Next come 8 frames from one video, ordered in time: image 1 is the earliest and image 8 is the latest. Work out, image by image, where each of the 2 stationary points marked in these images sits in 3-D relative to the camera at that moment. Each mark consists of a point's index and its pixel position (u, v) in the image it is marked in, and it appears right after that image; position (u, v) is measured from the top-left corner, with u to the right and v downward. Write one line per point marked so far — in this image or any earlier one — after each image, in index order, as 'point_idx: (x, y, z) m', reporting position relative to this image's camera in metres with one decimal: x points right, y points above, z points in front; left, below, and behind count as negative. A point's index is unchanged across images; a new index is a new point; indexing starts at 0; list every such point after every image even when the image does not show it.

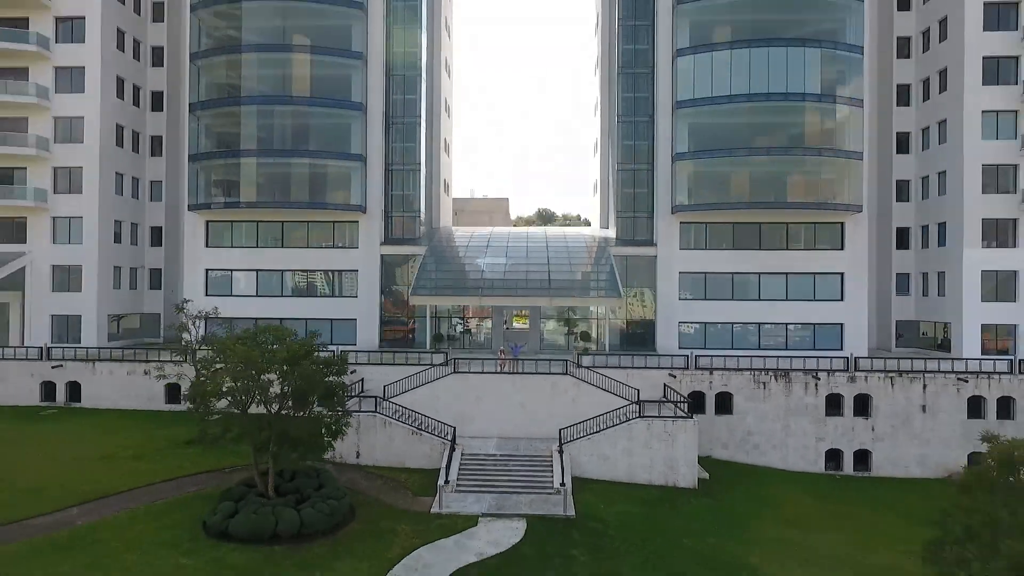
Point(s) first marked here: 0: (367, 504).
0: (-3.5, -5.2, +15.0) m
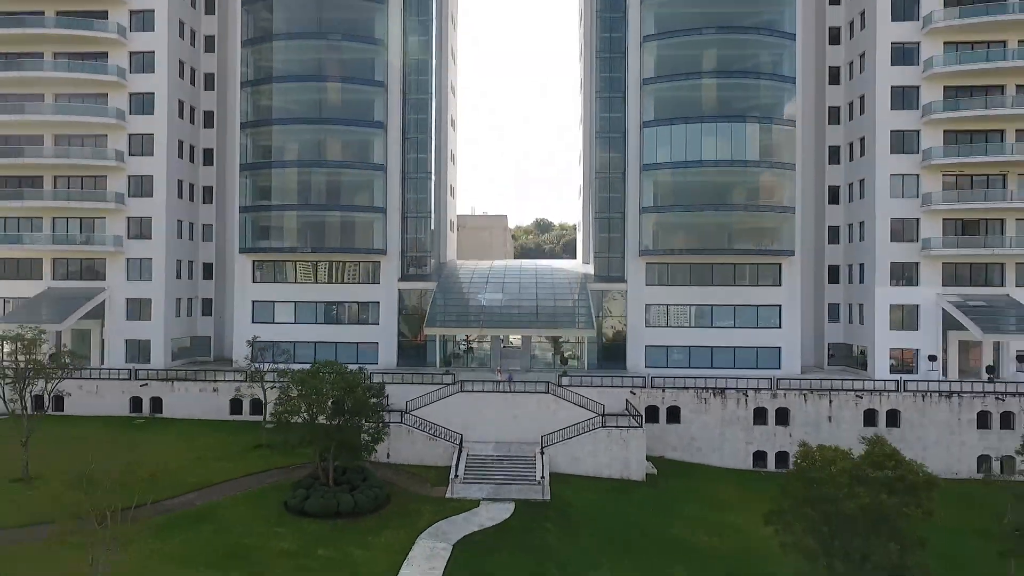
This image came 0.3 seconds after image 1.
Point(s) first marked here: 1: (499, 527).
0: (-3.7, -6.6, +20.4) m
1: (-0.4, -6.9, +18.0) m
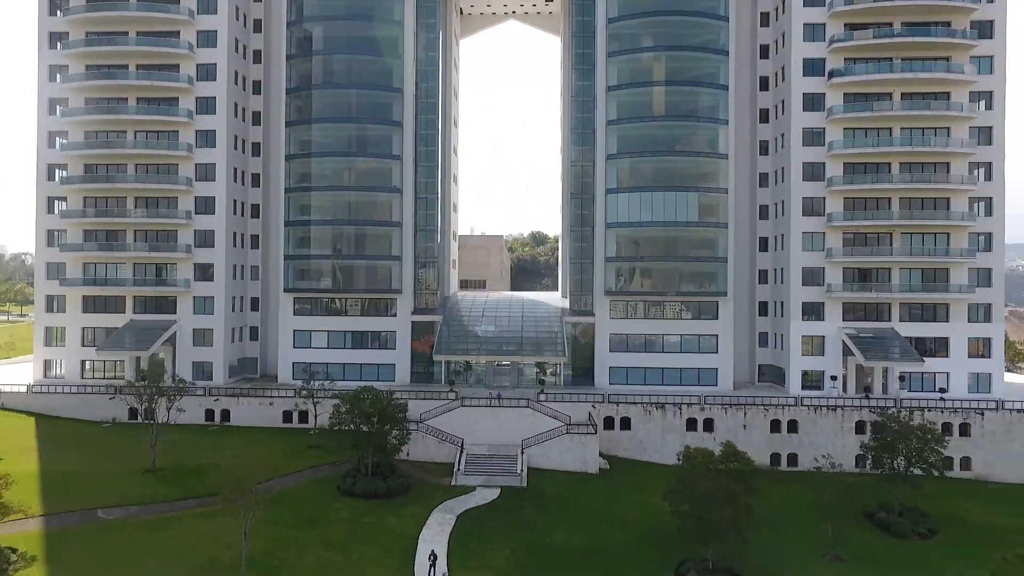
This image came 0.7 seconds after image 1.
0: (-4.3, -8.6, +27.9) m
1: (-1.0, -8.9, +25.6) m
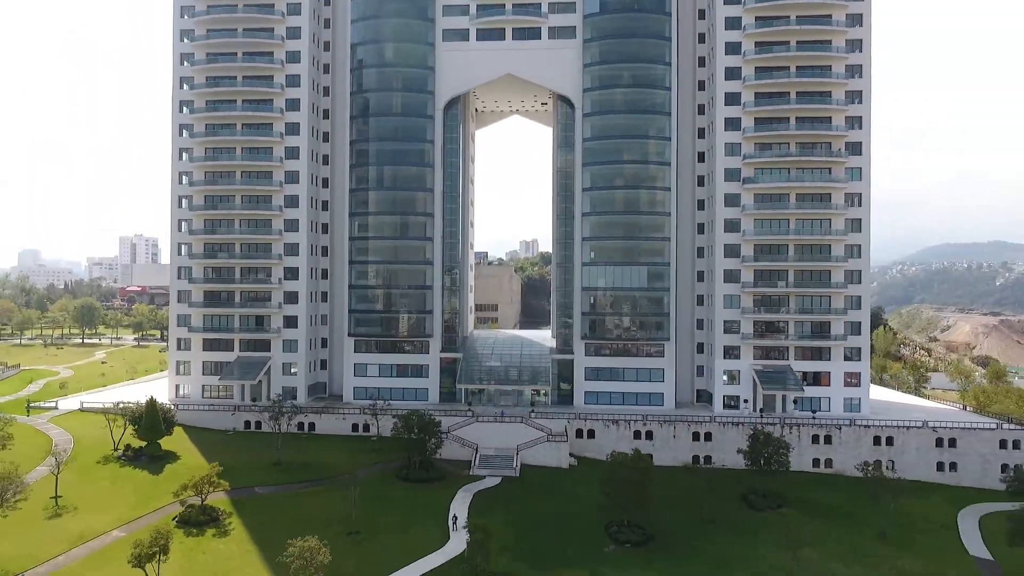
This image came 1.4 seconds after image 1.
0: (-4.4, -12.5, +42.3) m
1: (-1.2, -12.7, +39.8) m
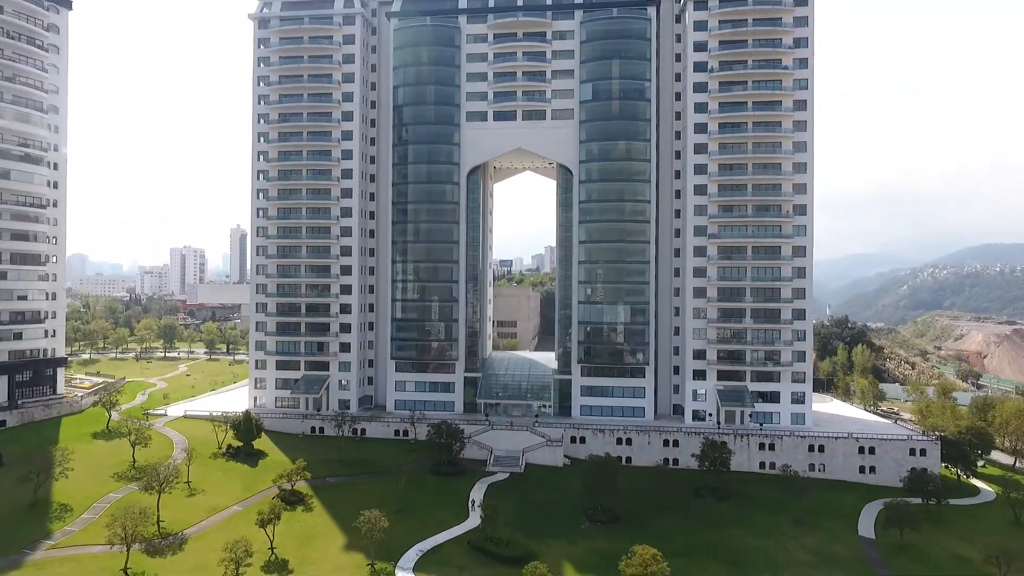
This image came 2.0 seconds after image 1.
0: (-3.9, -15.9, +54.9) m
1: (-0.7, -16.2, +52.4) m
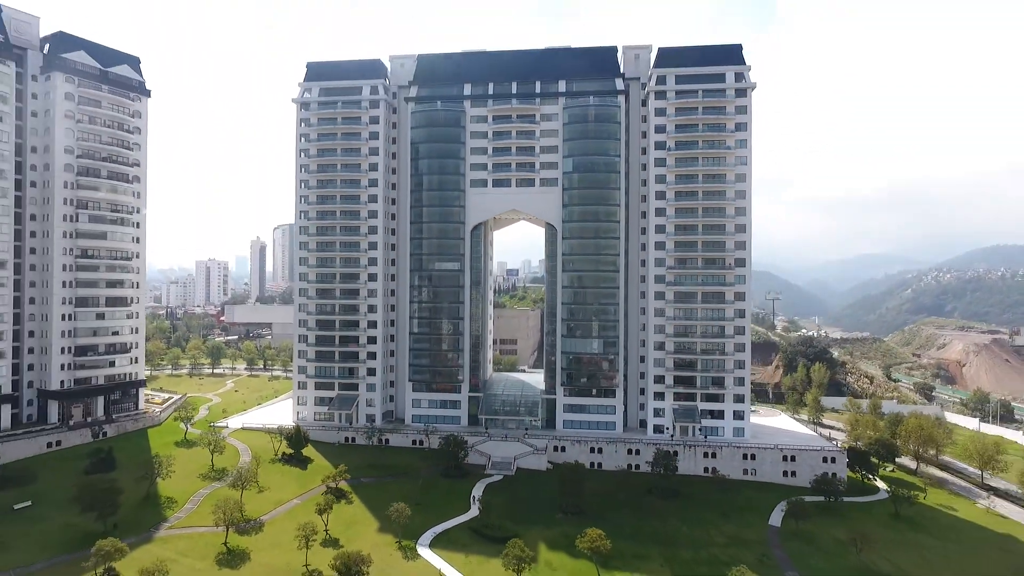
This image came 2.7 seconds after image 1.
0: (-4.6, -20.4, +69.5) m
1: (-1.5, -20.7, +66.9) m
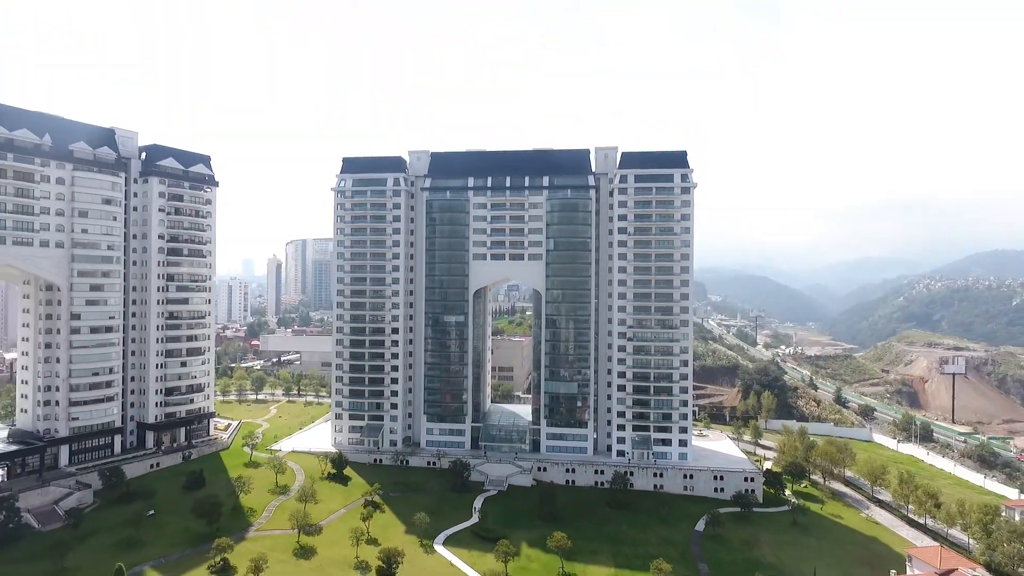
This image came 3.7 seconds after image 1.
0: (-5.6, -28.8, +90.1) m
1: (-2.6, -29.1, +87.5) m
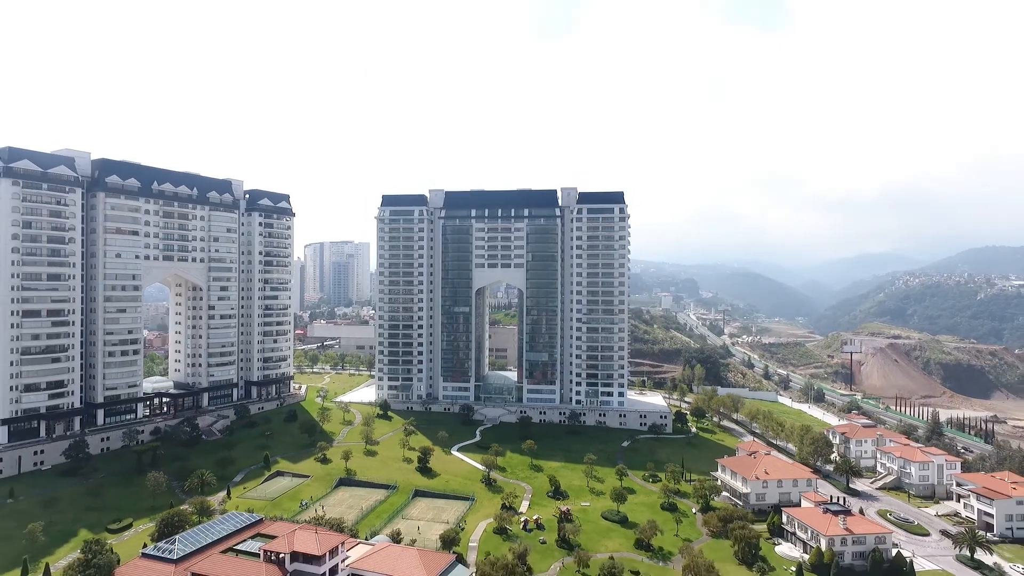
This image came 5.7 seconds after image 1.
0: (-7.7, -28.7, +132.4) m
1: (-4.6, -29.0, +129.7) m
